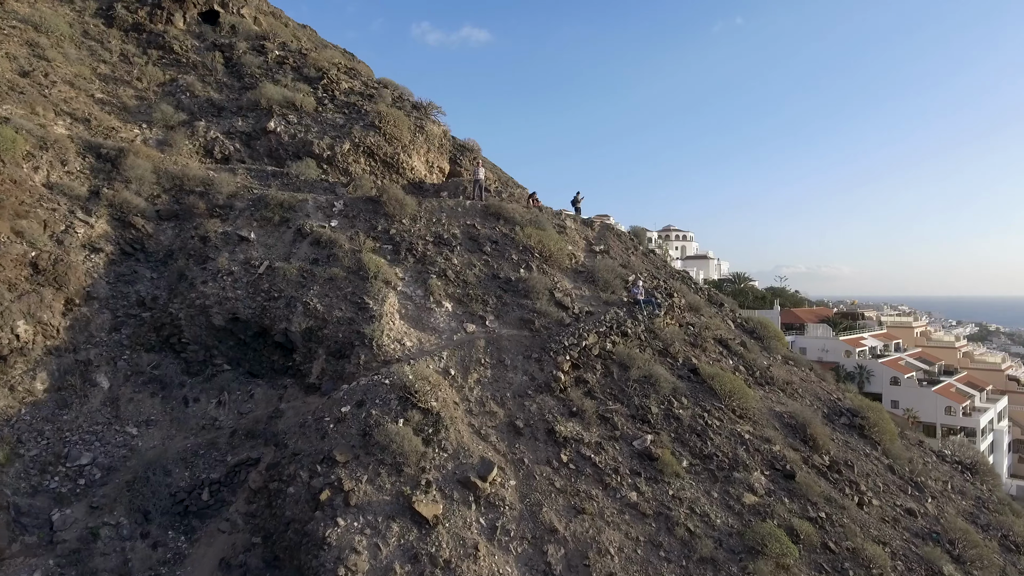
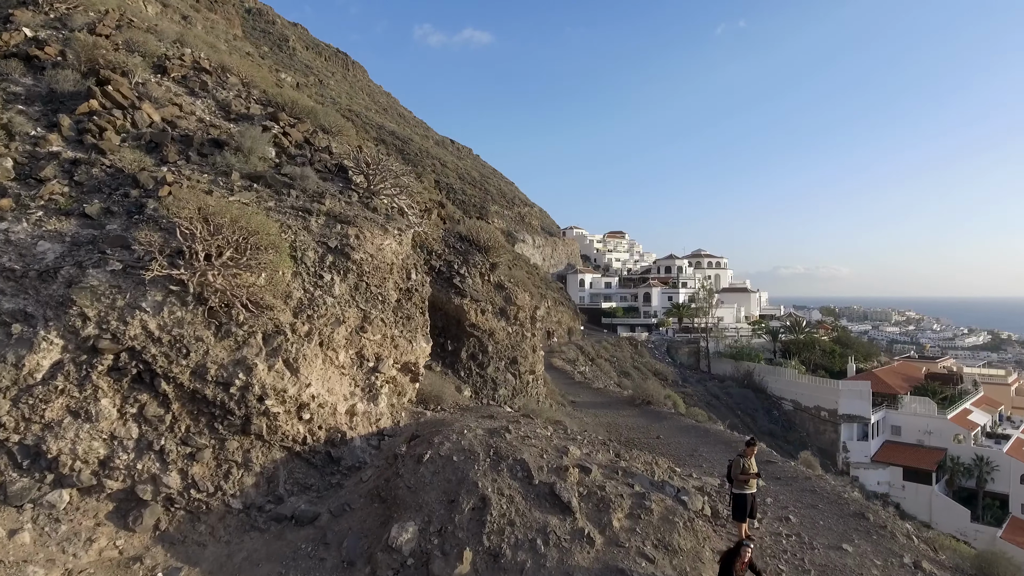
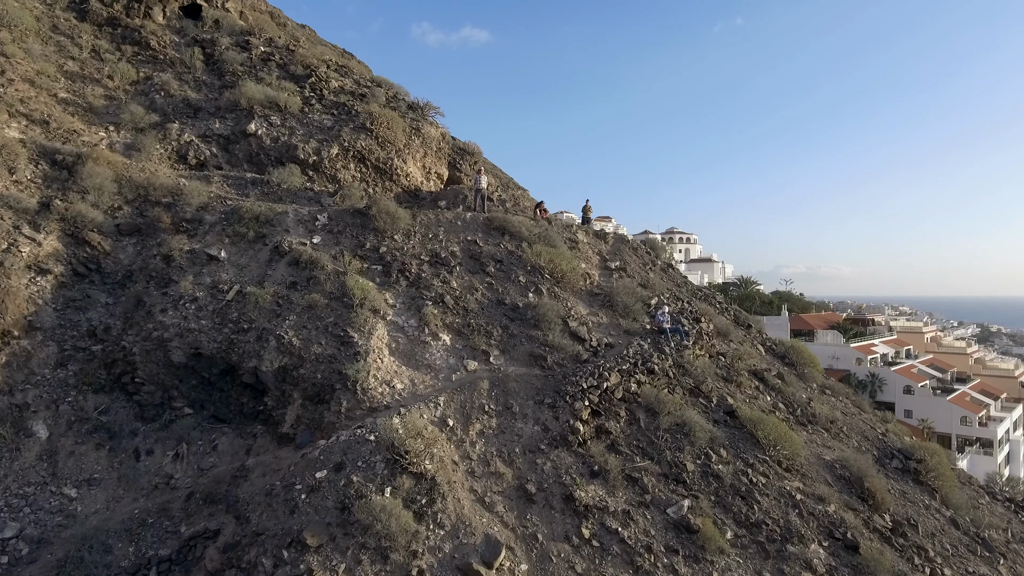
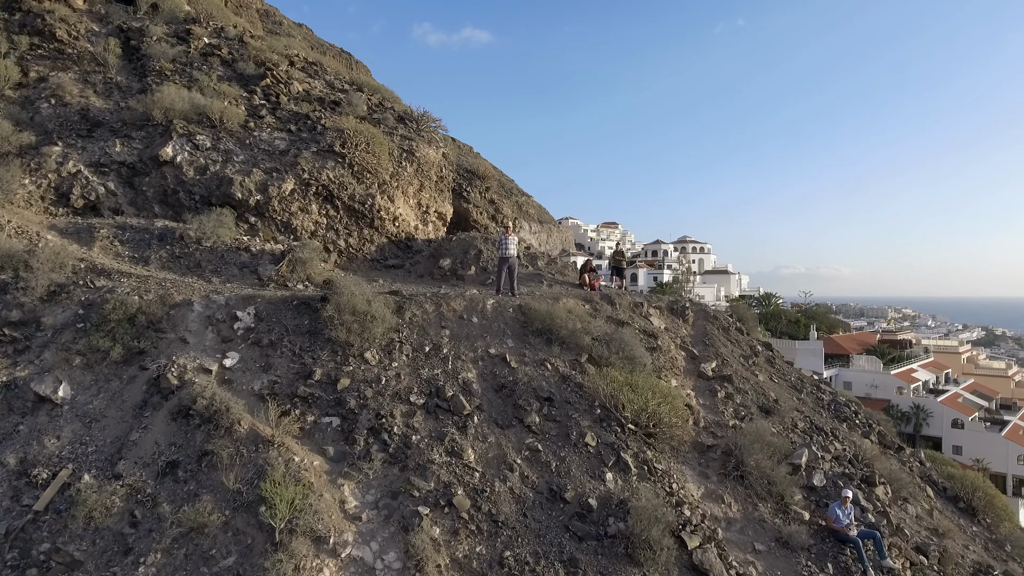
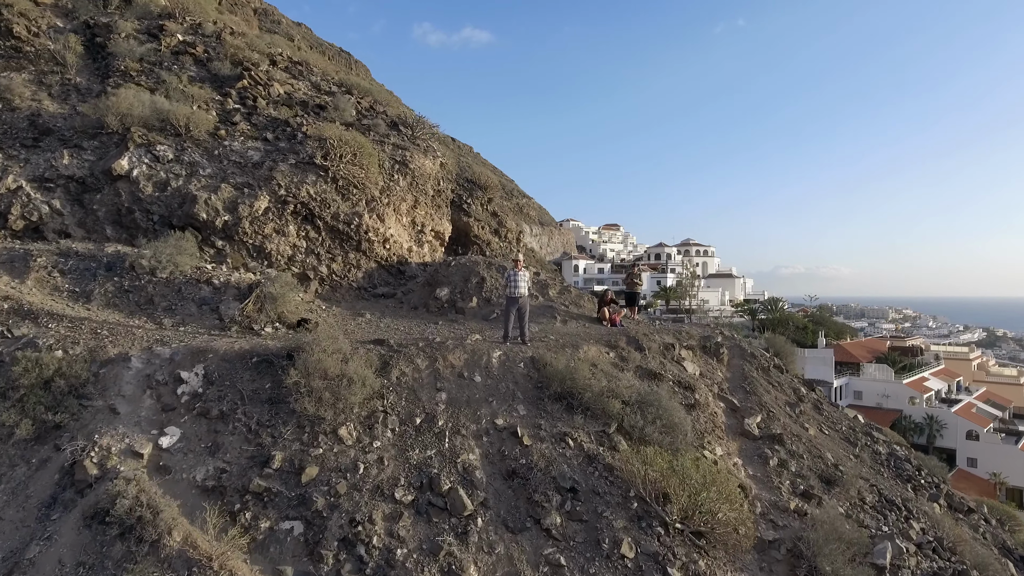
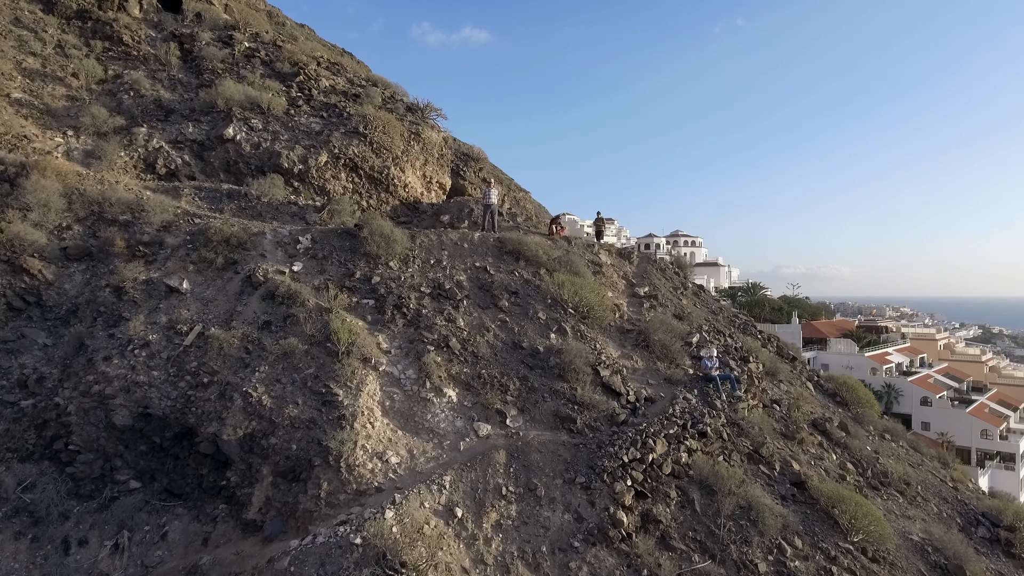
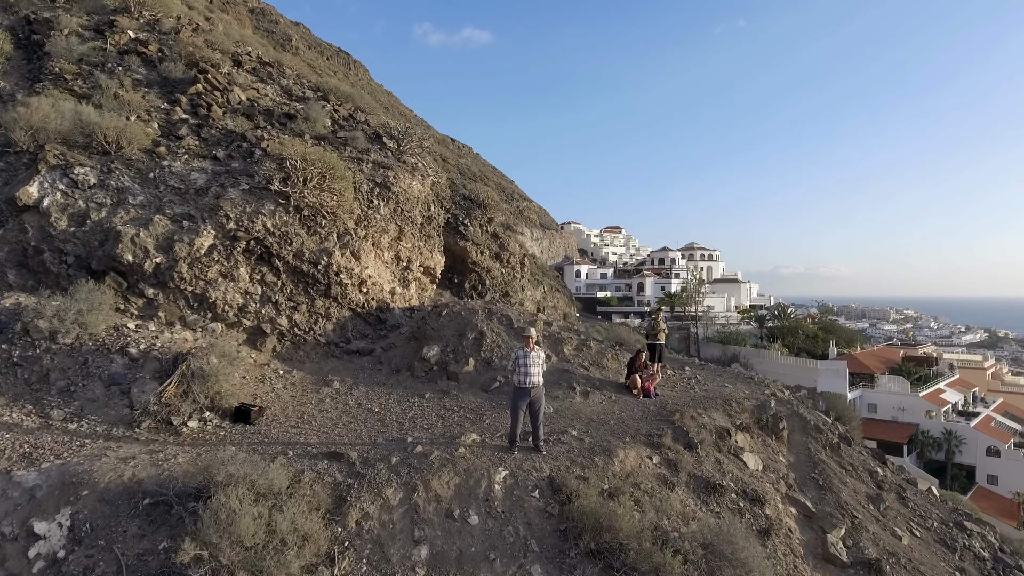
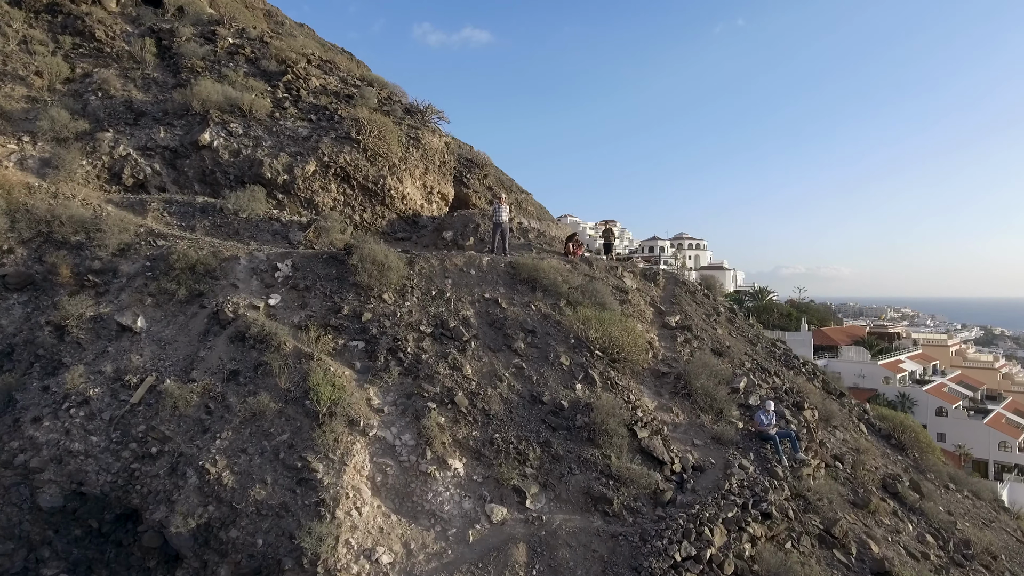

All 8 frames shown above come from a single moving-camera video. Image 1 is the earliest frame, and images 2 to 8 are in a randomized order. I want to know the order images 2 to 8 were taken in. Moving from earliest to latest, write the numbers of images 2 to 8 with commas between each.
3, 6, 8, 4, 5, 7, 2
